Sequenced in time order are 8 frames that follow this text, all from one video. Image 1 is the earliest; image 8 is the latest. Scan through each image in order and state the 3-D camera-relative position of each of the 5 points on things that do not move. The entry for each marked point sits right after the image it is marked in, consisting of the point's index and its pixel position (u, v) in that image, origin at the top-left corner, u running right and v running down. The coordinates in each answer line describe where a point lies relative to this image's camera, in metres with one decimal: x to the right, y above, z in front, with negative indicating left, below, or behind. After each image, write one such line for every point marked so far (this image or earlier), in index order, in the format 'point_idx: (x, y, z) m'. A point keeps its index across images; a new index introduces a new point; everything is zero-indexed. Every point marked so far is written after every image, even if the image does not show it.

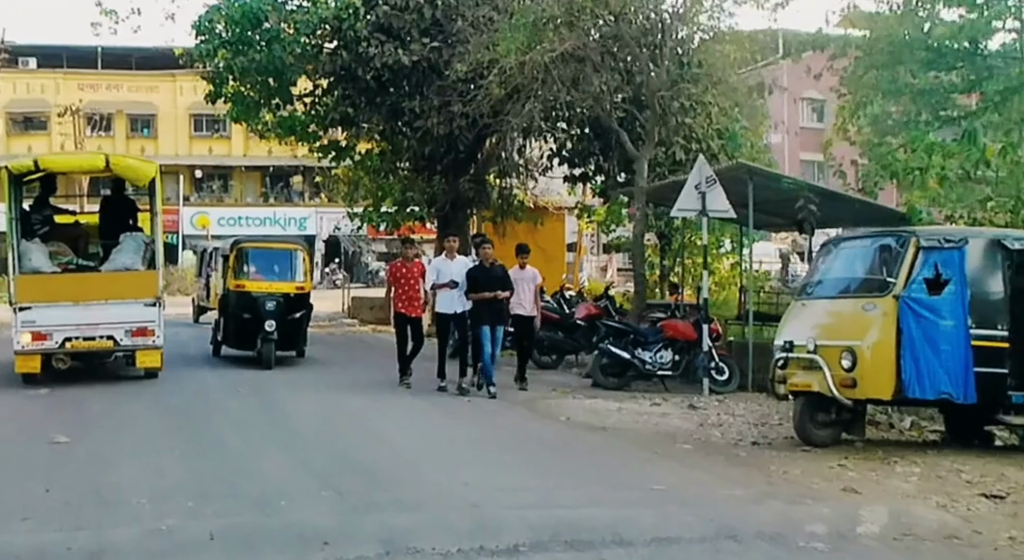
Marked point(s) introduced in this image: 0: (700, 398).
0: (+2.3, -1.4, +15.8) m
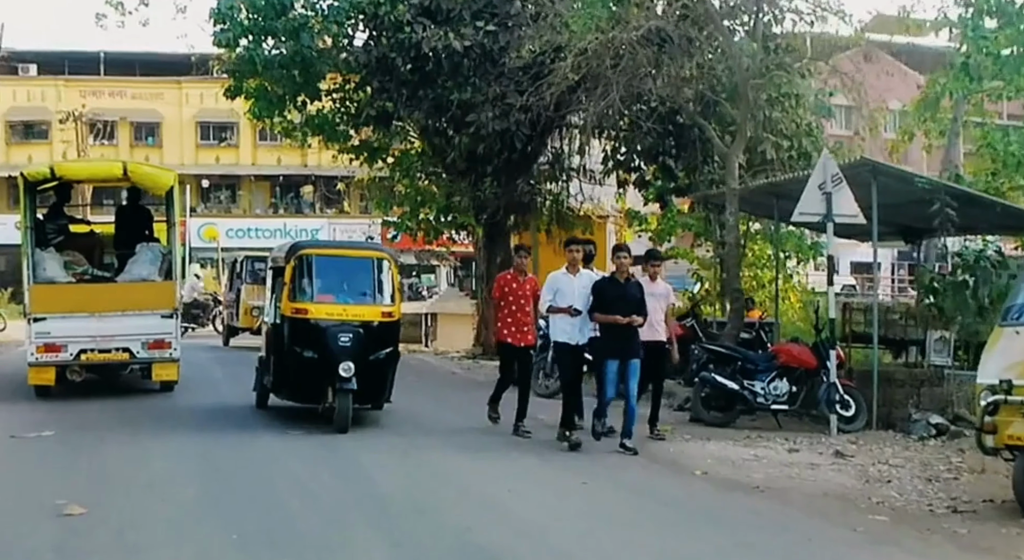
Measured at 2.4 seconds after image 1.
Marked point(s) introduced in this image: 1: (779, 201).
0: (+3.2, -1.6, +13.2) m
1: (+3.6, +1.0, +17.7) m
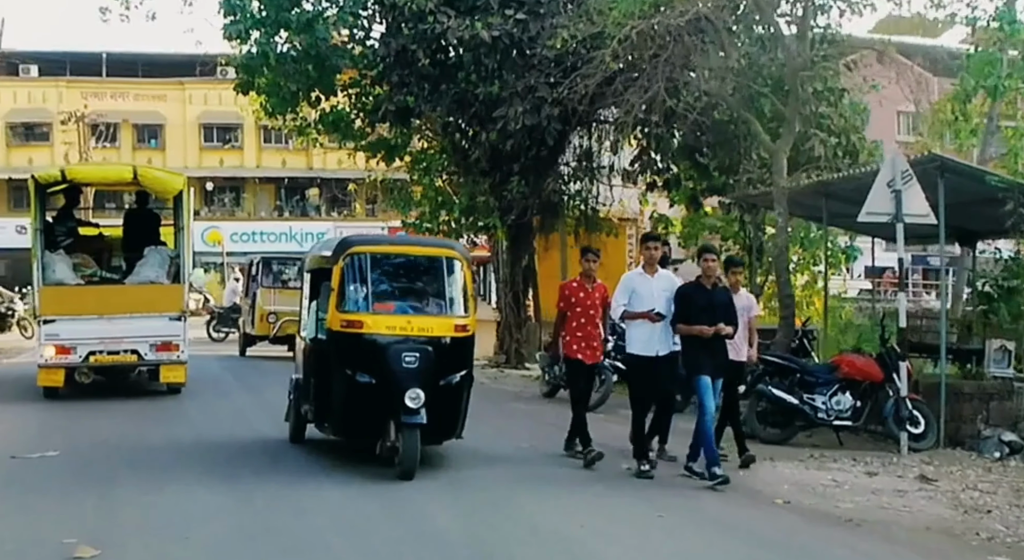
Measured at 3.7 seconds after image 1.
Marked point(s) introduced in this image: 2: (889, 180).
0: (+3.6, -1.7, +12.1) m
1: (+4.0, +1.0, +16.6) m
2: (+3.6, +1.0, +12.6) m
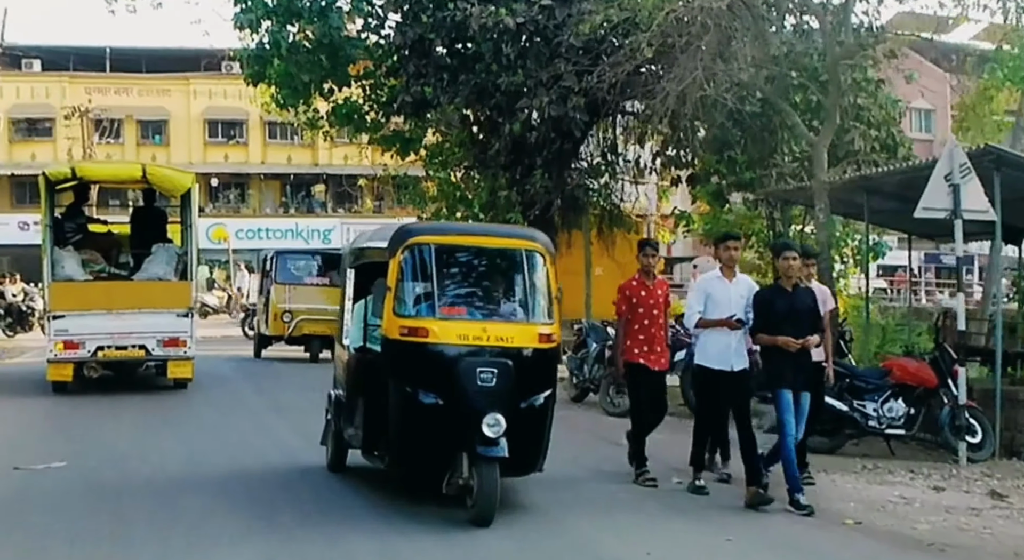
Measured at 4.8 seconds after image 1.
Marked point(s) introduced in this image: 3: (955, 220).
0: (+3.9, -1.7, +11.3) m
1: (+4.3, +1.0, +15.8) m
2: (+3.9, +1.0, +11.9) m
3: (+4.1, +0.6, +12.0) m
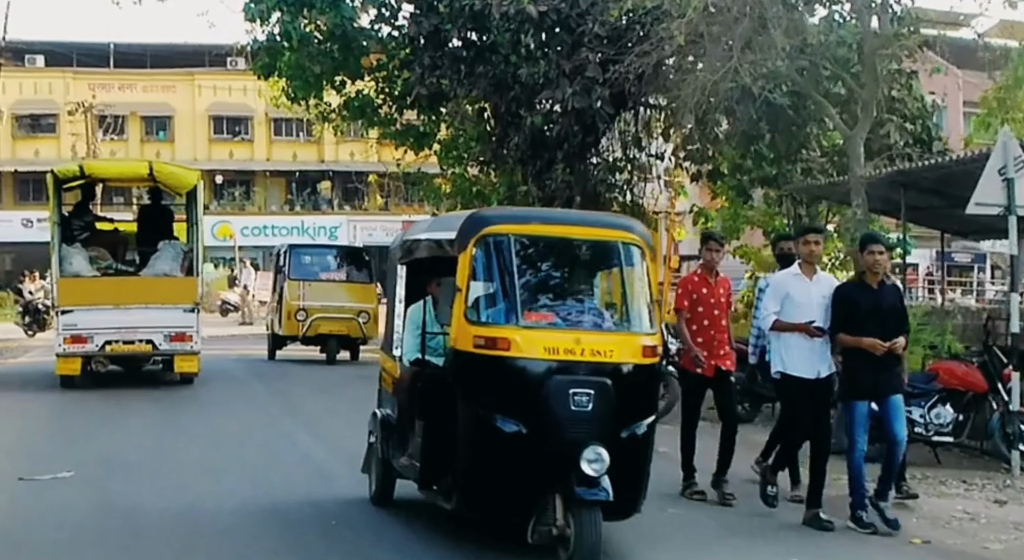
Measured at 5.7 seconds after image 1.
0: (+4.2, -1.7, +10.7) m
1: (+4.6, +1.0, +15.2) m
2: (+4.2, +1.0, +11.2) m
3: (+4.3, +0.6, +11.4) m
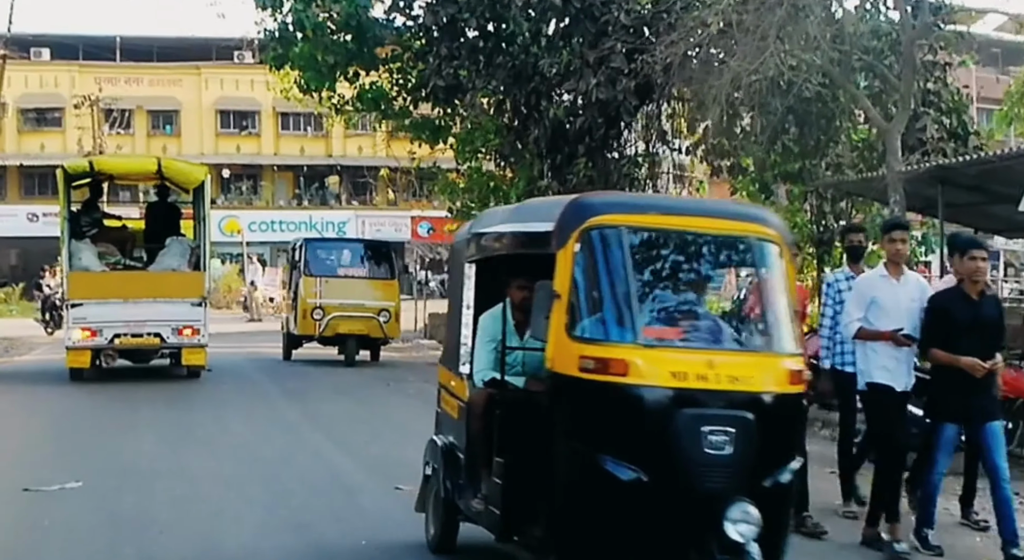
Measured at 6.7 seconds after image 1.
0: (+4.4, -1.7, +10.1) m
1: (+4.8, +1.0, +14.6) m
2: (+4.4, +1.0, +10.7) m
3: (+4.5, +0.6, +10.8) m
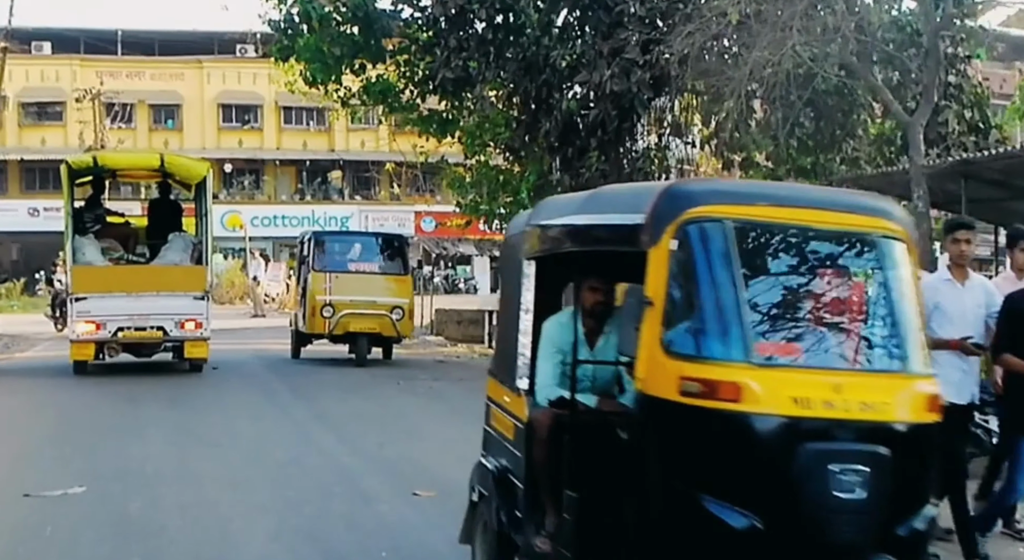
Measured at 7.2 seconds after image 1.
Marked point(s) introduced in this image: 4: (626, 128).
0: (+4.5, -1.6, +9.8) m
1: (+5.0, +1.0, +14.3) m
2: (+4.6, +1.0, +10.3) m
3: (+4.7, +0.6, +10.5) m
4: (+1.5, +2.0, +17.3) m
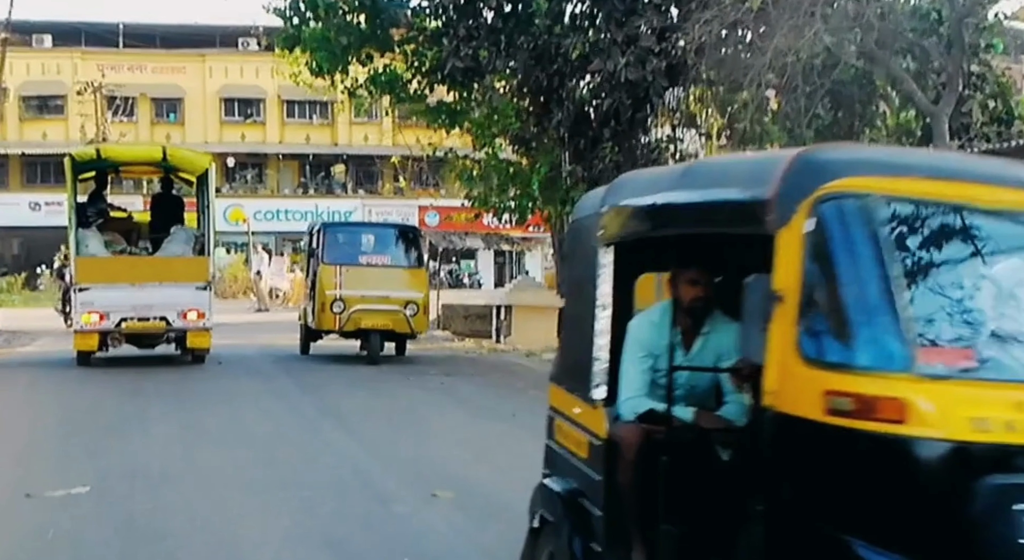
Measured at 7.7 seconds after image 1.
0: (+4.7, -1.6, +9.4) m
1: (+5.1, +1.1, +13.9) m
2: (+4.7, +1.0, +9.9) m
3: (+4.8, +0.6, +10.1) m
4: (+1.6, +2.1, +16.9) m
